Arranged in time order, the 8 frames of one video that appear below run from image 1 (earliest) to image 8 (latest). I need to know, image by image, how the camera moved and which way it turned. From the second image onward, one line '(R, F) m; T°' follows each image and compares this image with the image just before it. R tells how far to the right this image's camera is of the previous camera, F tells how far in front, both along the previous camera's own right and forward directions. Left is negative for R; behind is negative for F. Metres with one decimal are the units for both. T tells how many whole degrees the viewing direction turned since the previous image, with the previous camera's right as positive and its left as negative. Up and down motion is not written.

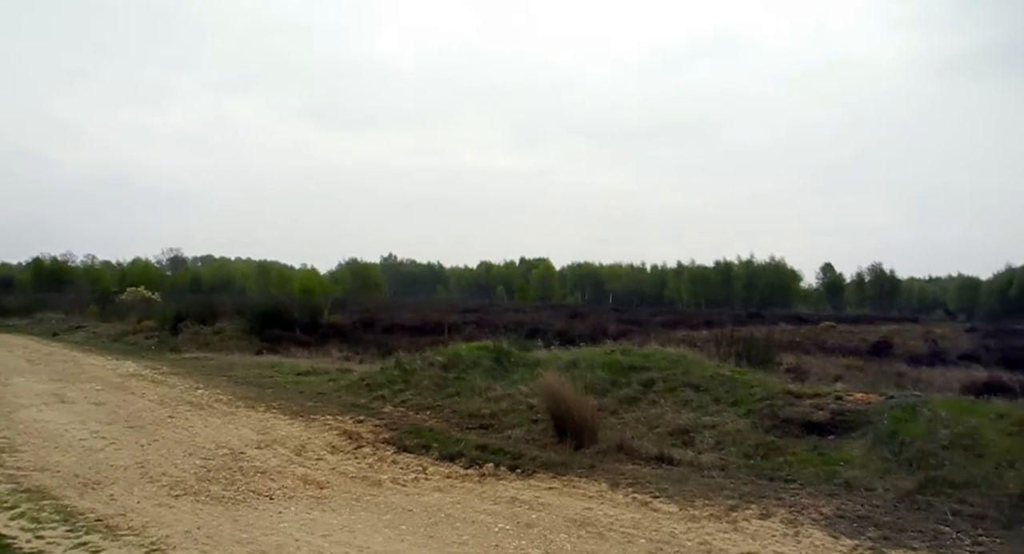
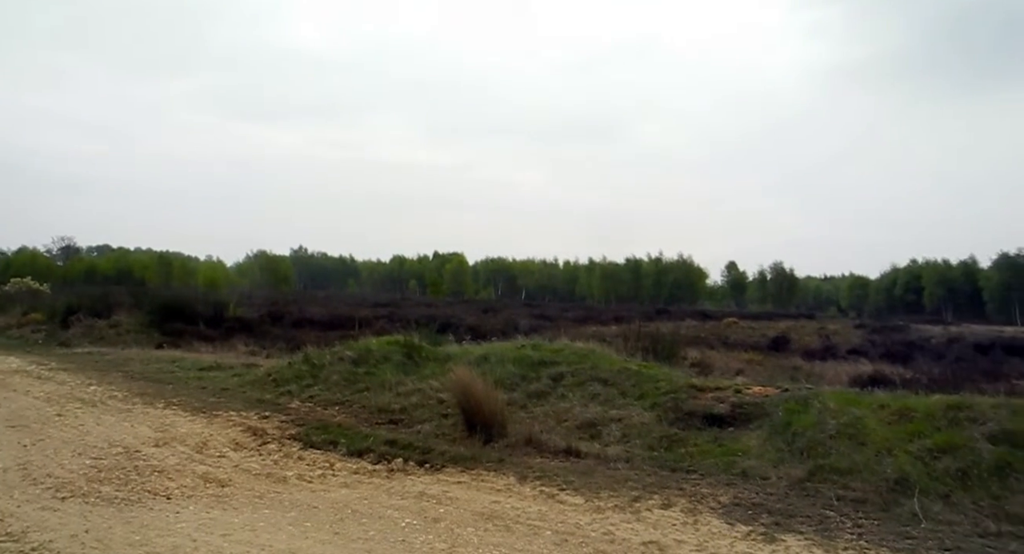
(+0.5, 0.0) m; +5°
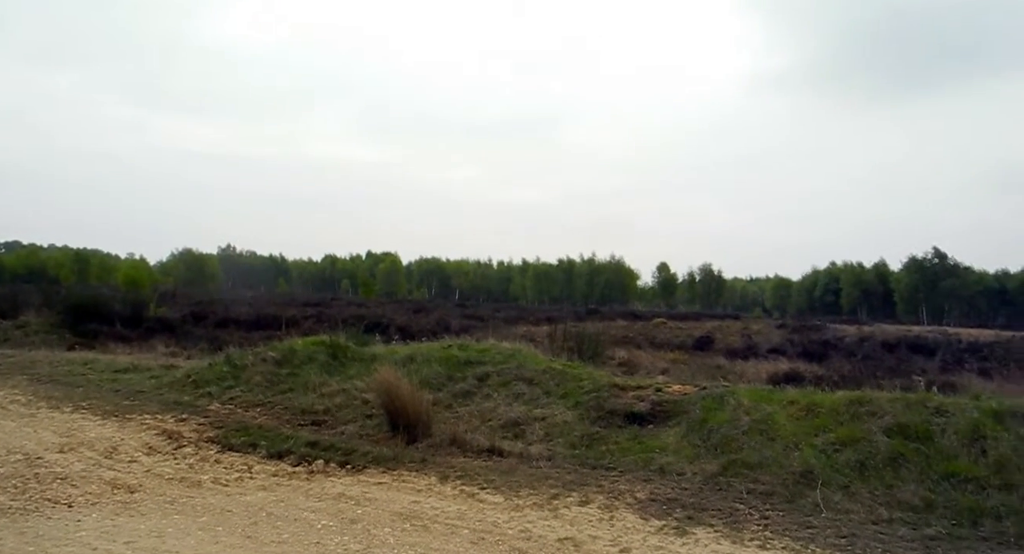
(+0.6, 0.0) m; +3°
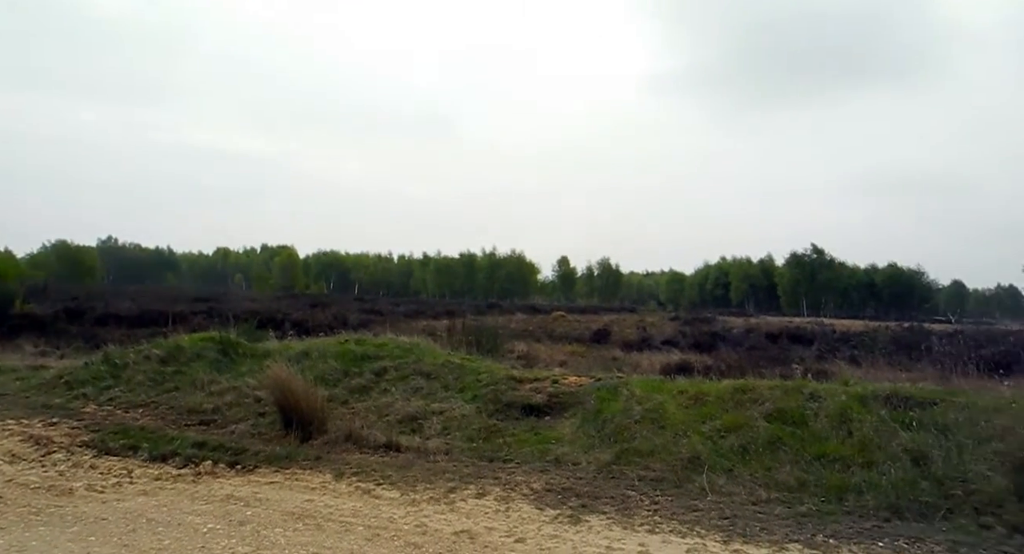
(+0.6, 0.0) m; +6°
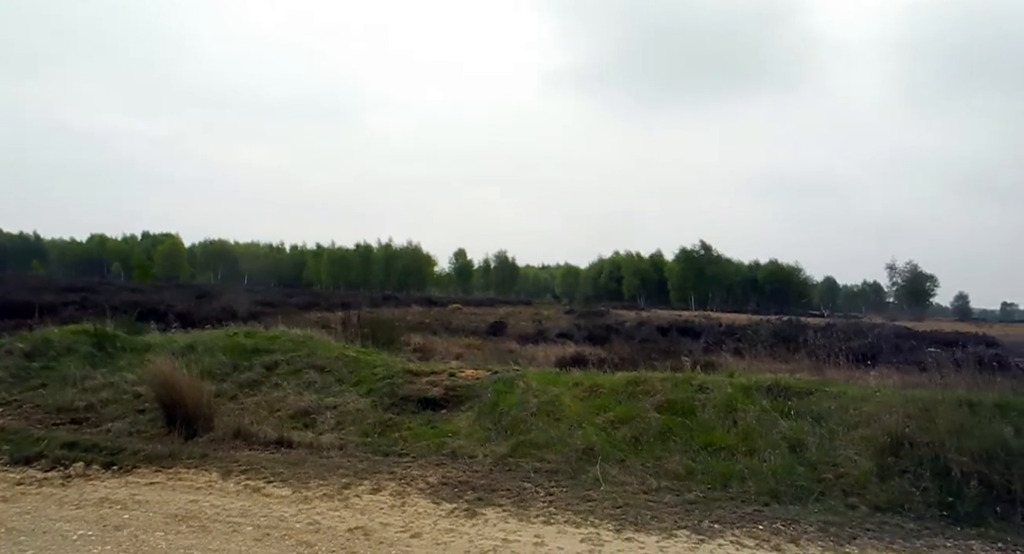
(+0.5, 0.0) m; +6°
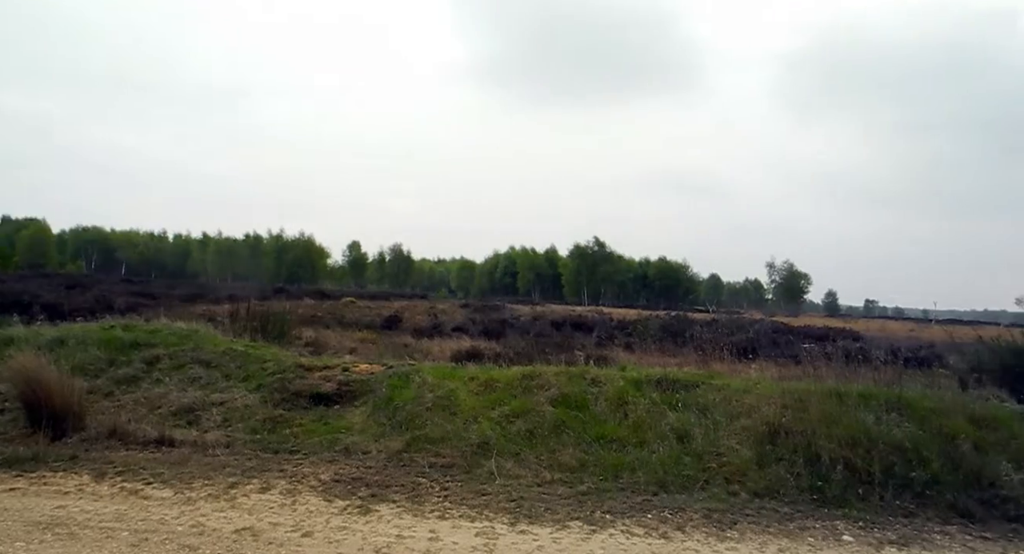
(+0.5, 0.0) m; +6°
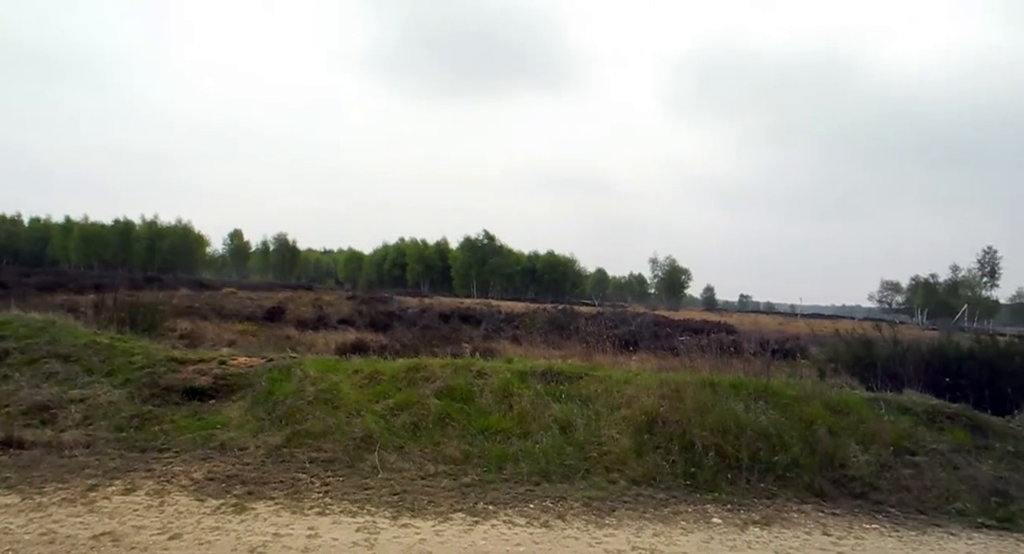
(+0.5, 0.0) m; +7°
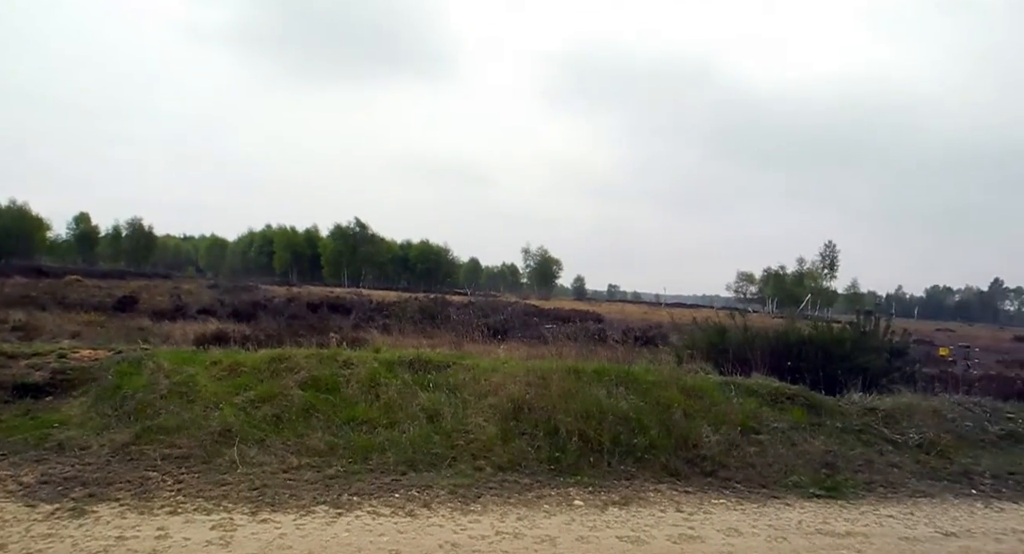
(+0.7, -0.1) m; +7°
